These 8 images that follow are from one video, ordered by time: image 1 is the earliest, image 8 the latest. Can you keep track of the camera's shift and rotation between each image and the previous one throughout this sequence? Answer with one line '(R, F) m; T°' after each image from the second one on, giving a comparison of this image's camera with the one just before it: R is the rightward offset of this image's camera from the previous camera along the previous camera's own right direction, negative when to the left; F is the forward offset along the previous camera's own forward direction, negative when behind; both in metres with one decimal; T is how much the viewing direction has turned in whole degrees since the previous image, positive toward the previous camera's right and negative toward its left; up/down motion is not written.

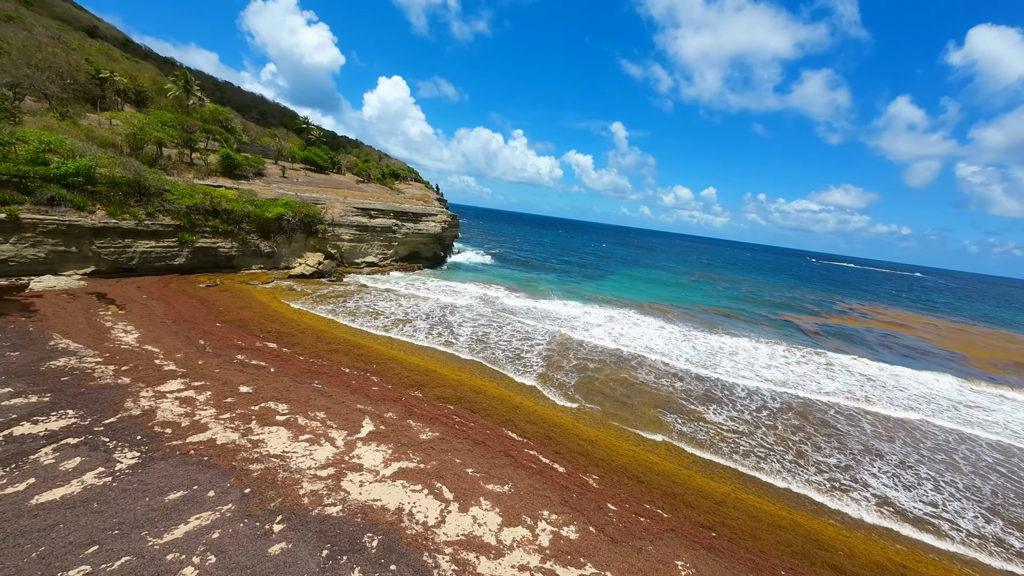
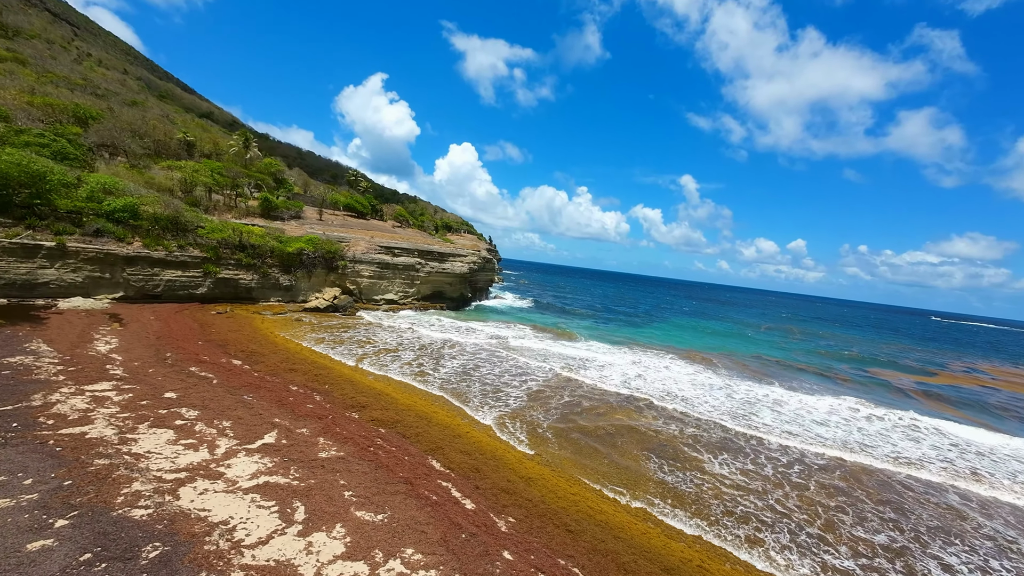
(+3.3, +1.5) m; -8°
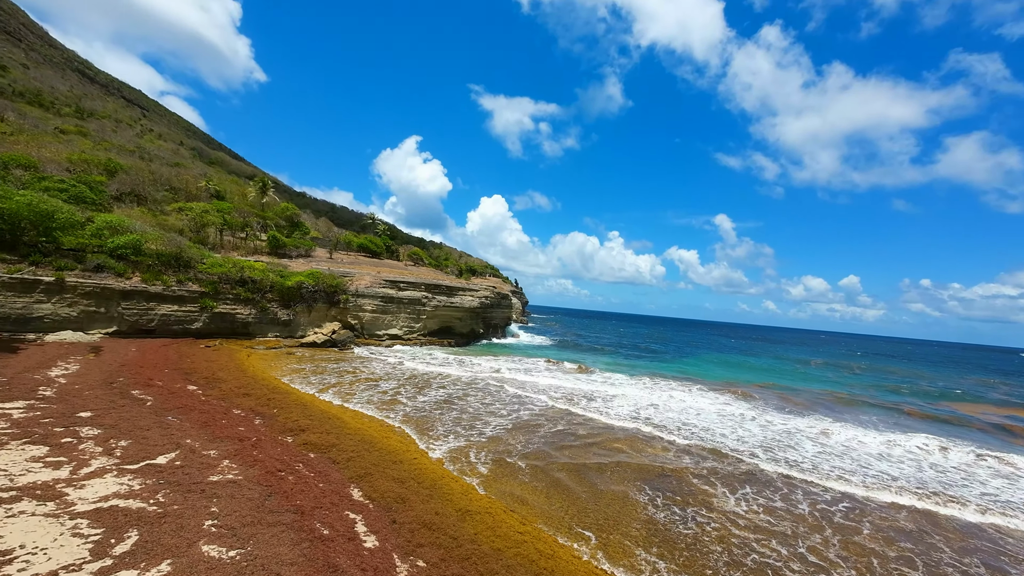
(+2.0, +1.8) m; -5°
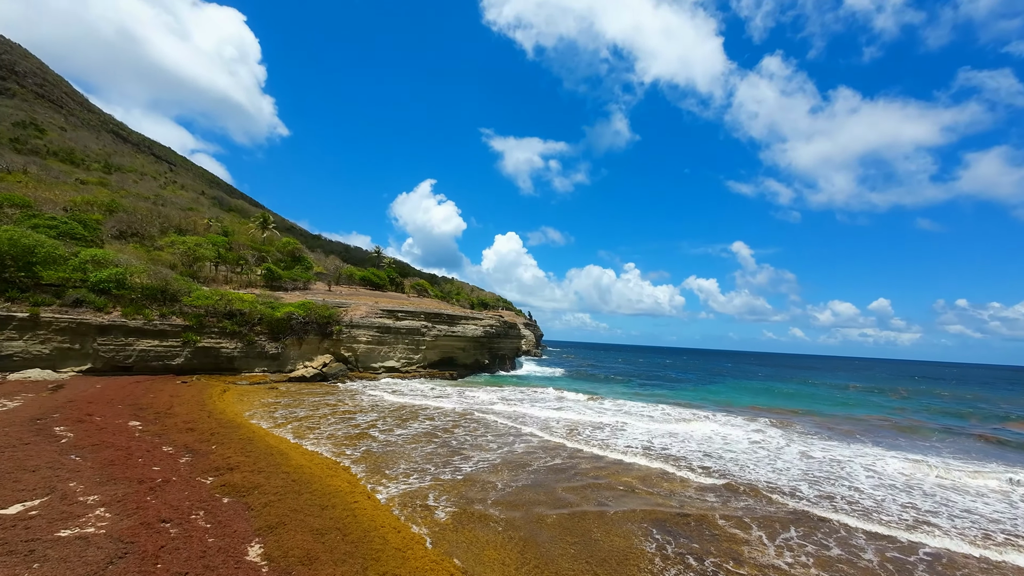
(+1.1, +1.9) m; -2°
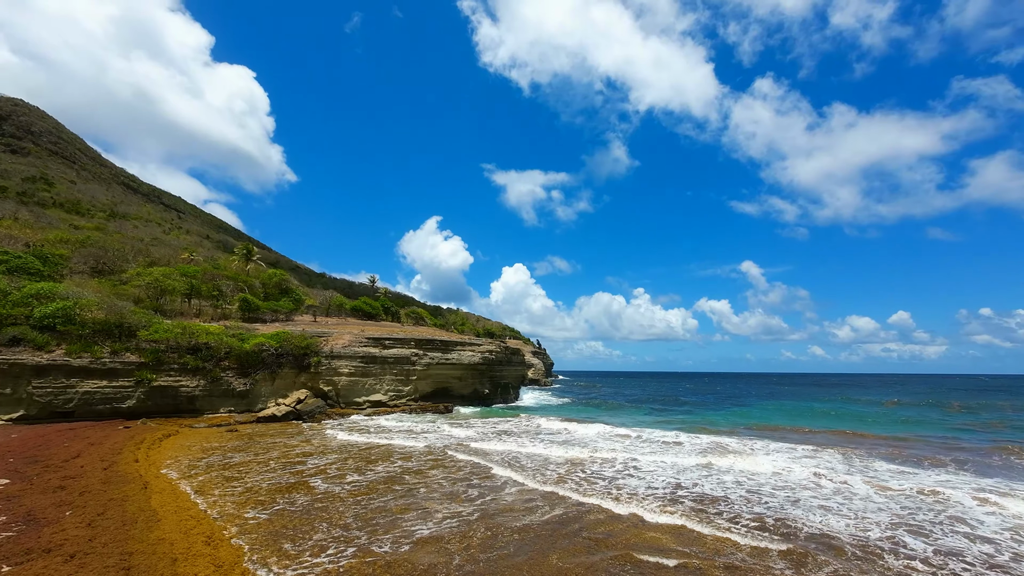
(+0.9, +2.8) m; -1°
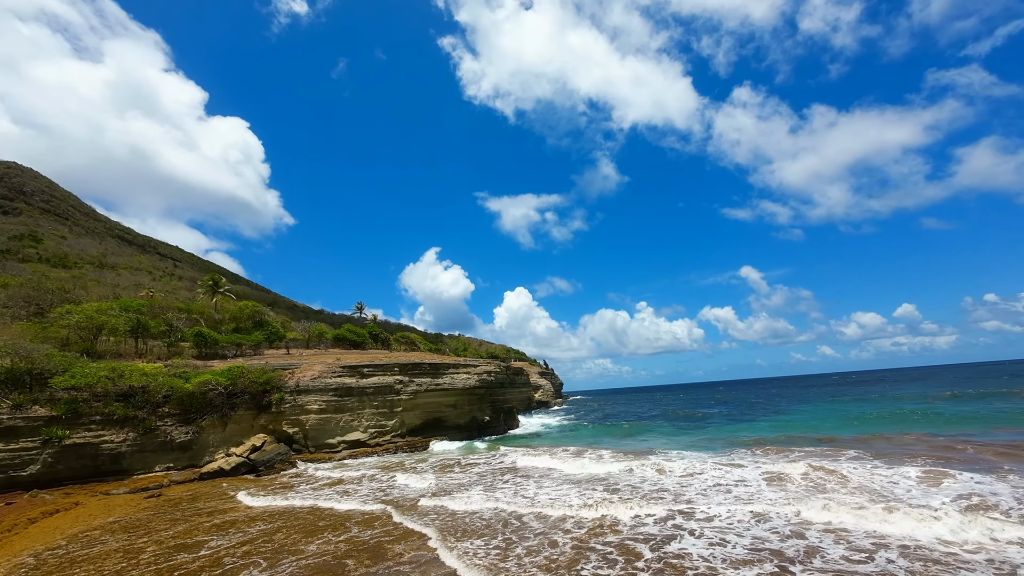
(+0.5, +3.8) m; 0°
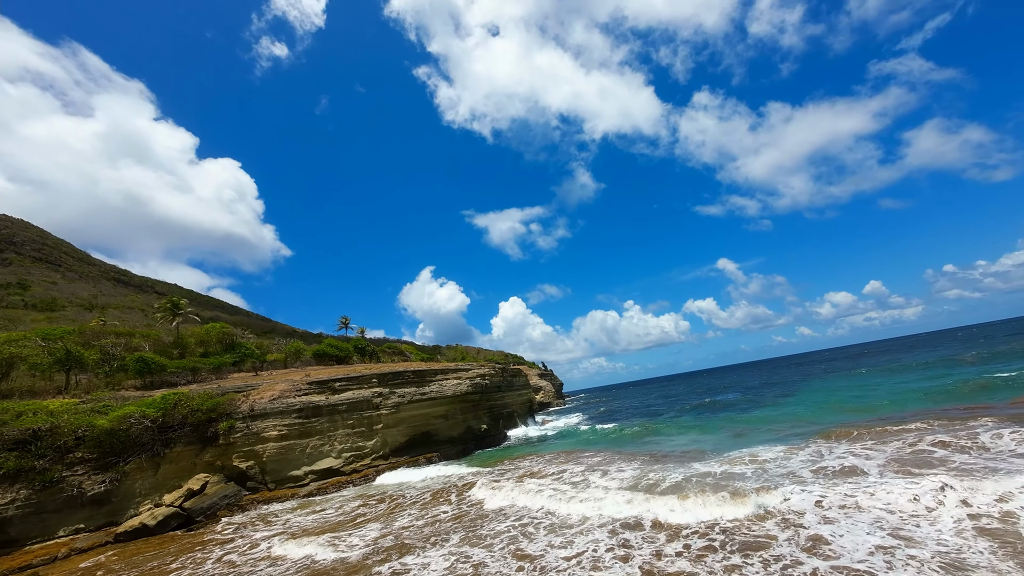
(+0.2, +3.6) m; +1°
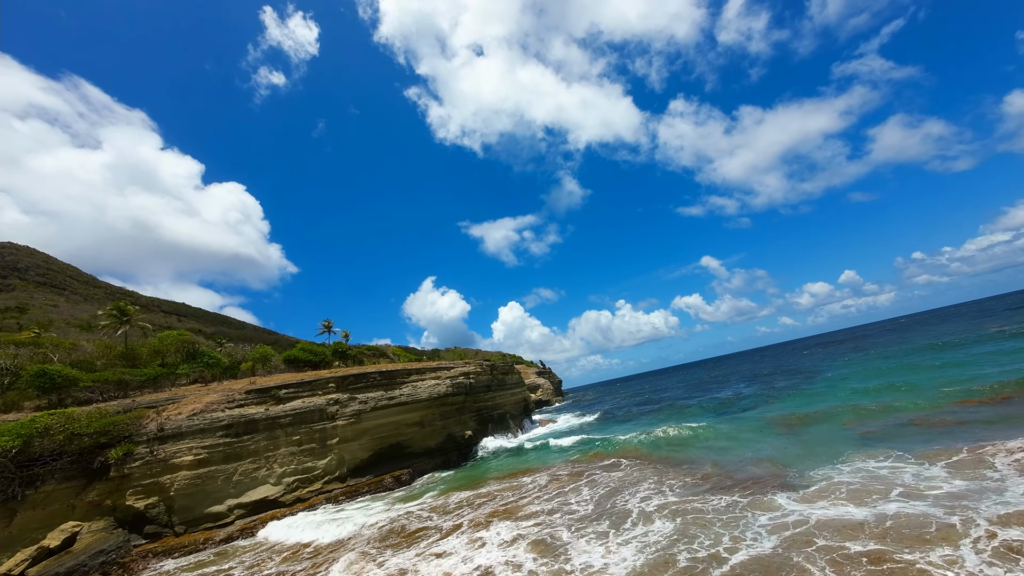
(+0.7, +4.1) m; 0°
